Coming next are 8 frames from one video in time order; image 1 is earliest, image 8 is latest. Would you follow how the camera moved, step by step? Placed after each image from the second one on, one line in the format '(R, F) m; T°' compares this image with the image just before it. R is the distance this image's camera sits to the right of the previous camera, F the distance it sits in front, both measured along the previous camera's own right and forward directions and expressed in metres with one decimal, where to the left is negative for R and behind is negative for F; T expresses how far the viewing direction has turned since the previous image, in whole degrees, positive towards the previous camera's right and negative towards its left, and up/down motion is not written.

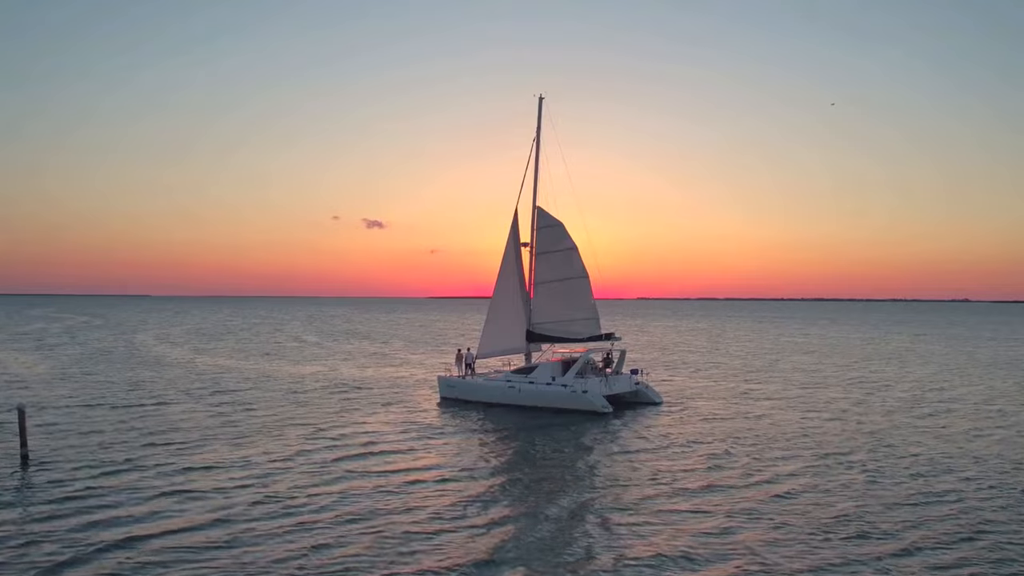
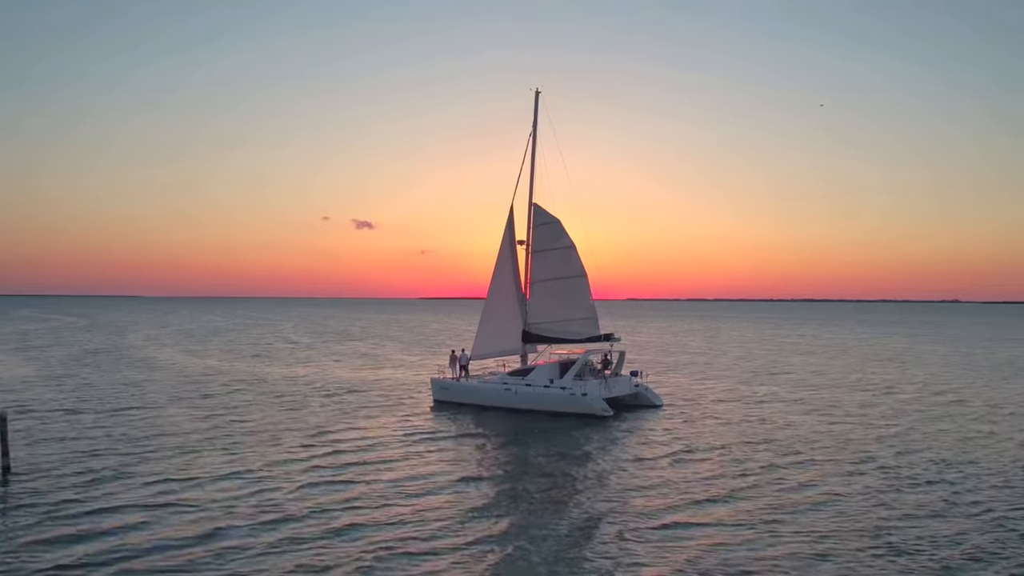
(+1.4, +1.3) m; -2°
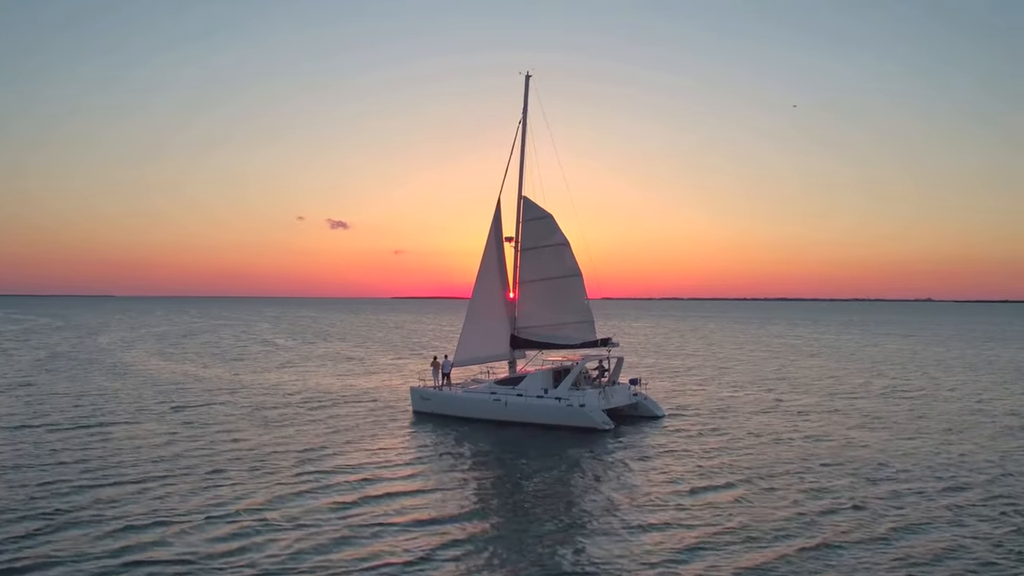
(-0.3, +3.0) m; +1°
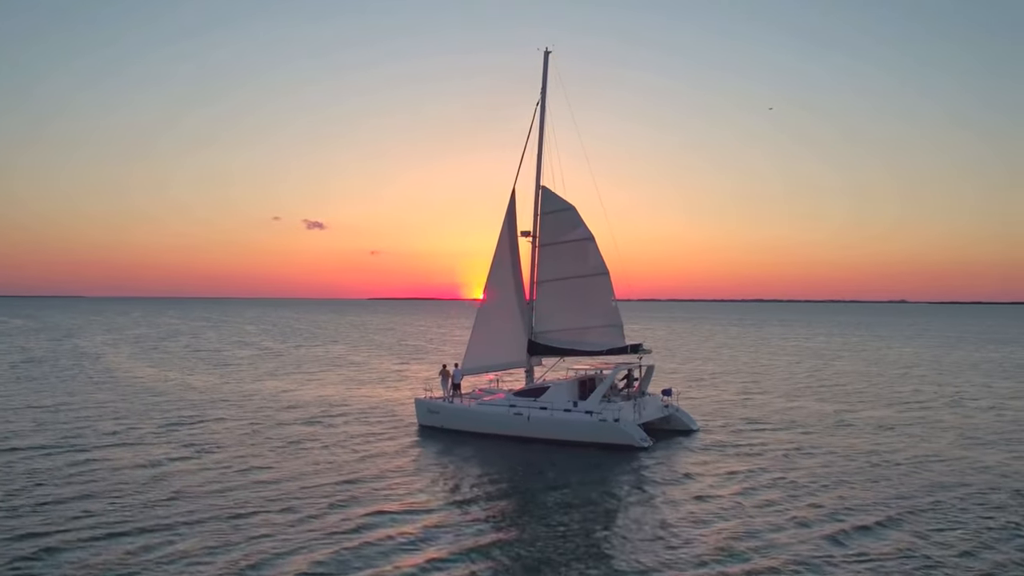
(-1.5, +3.6) m; +1°
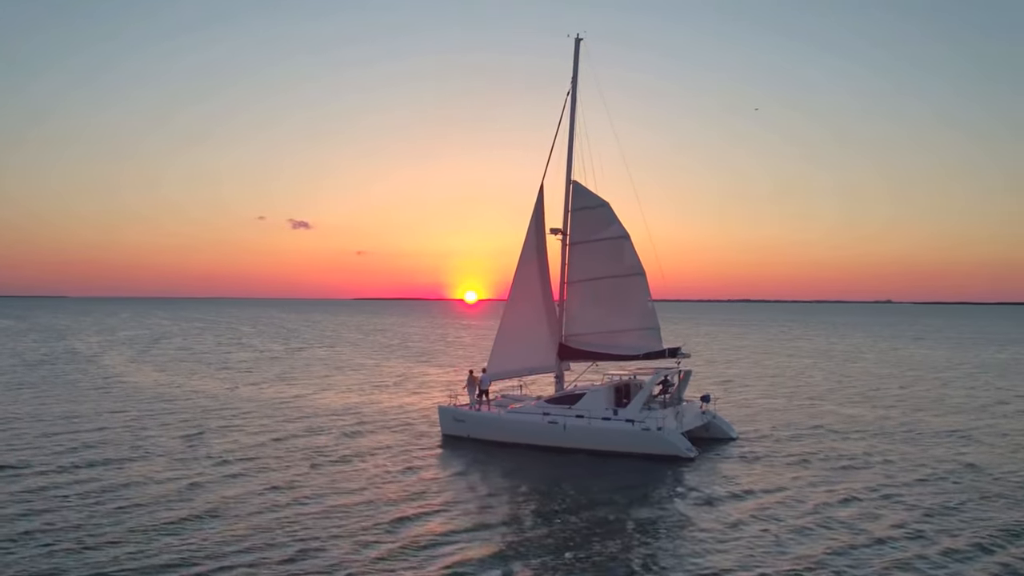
(-1.5, +1.7) m; +1°
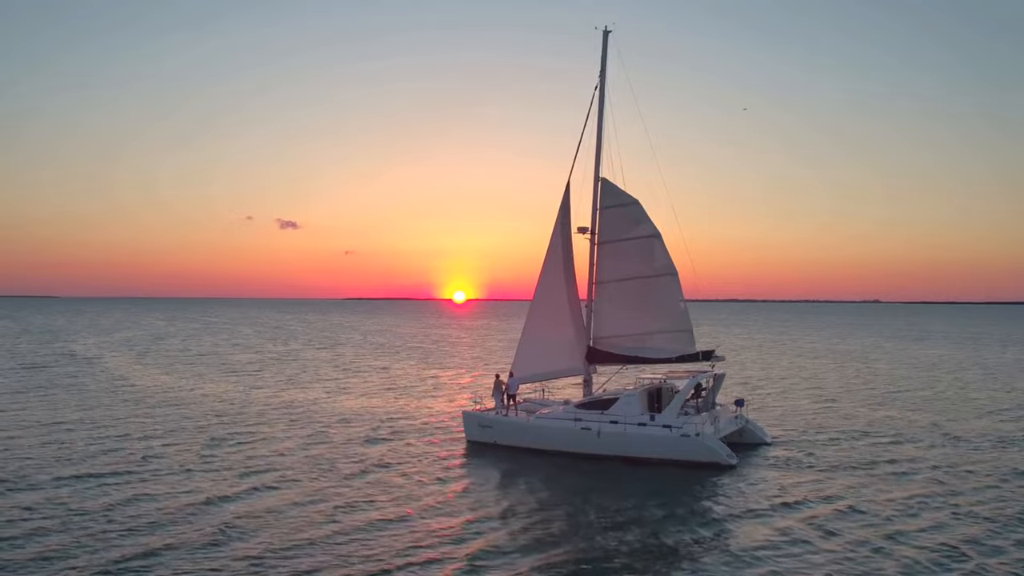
(-1.3, +0.9) m; 0°
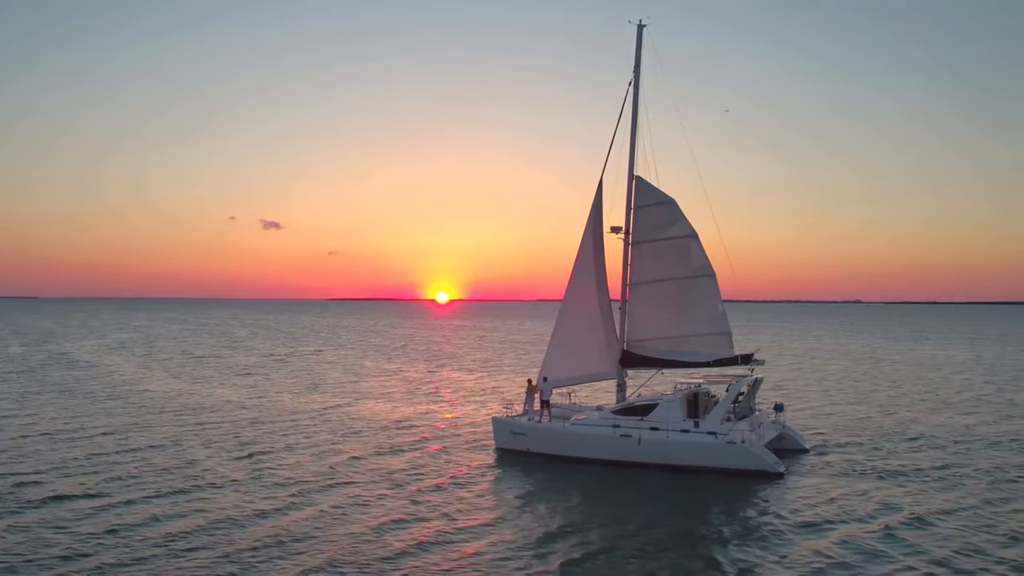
(-1.5, +0.9) m; +1°
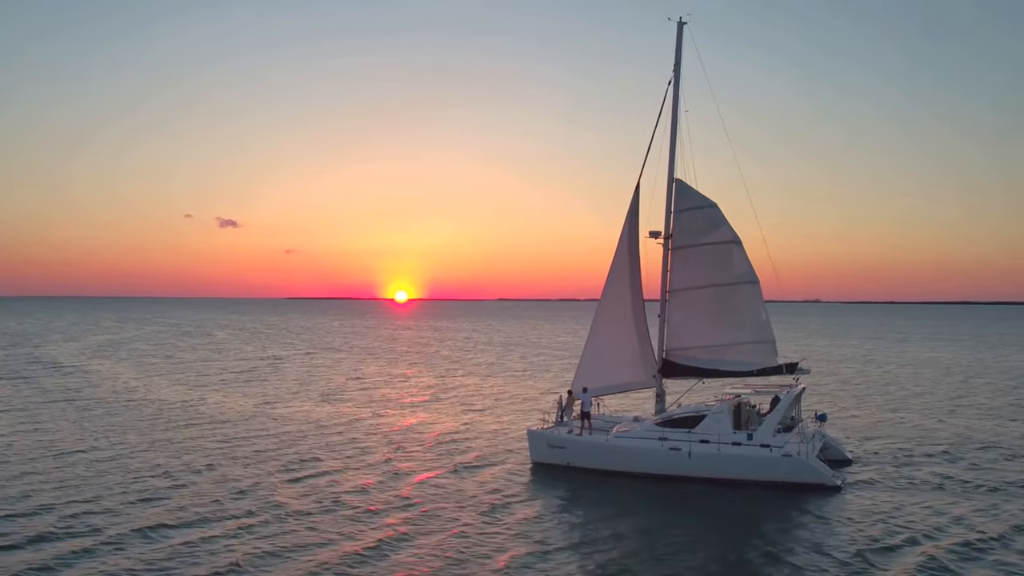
(-2.3, +1.1) m; +2°
